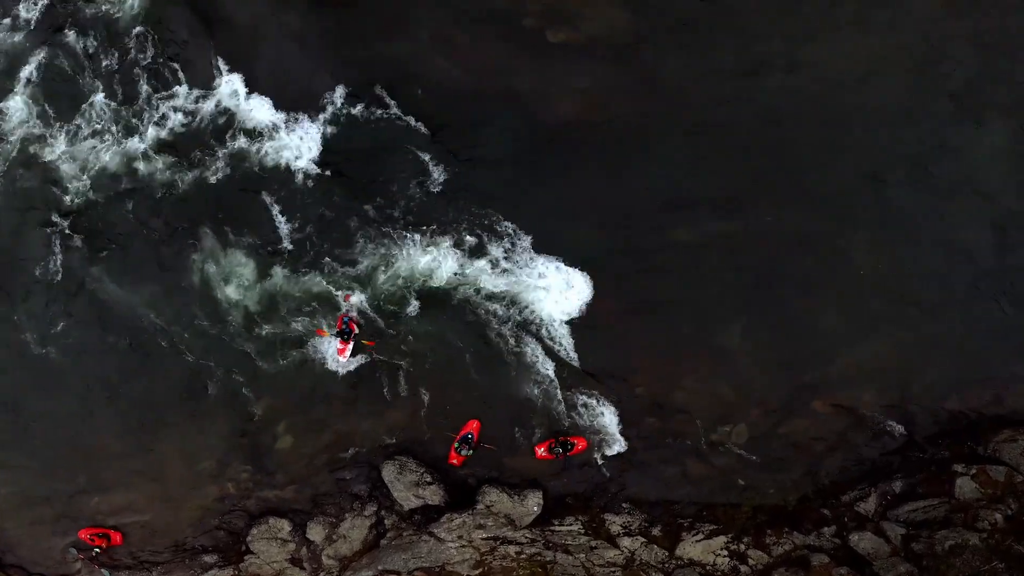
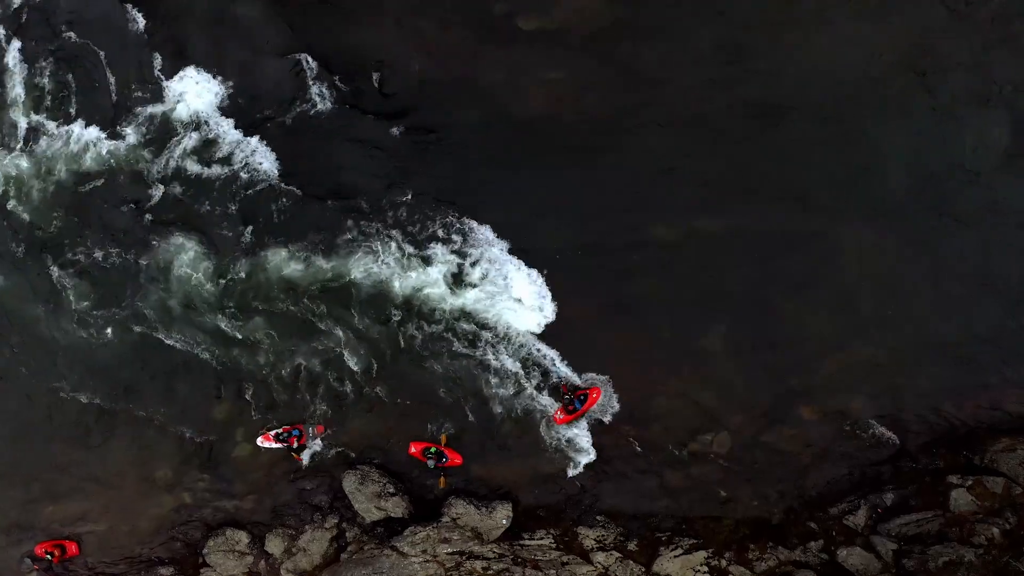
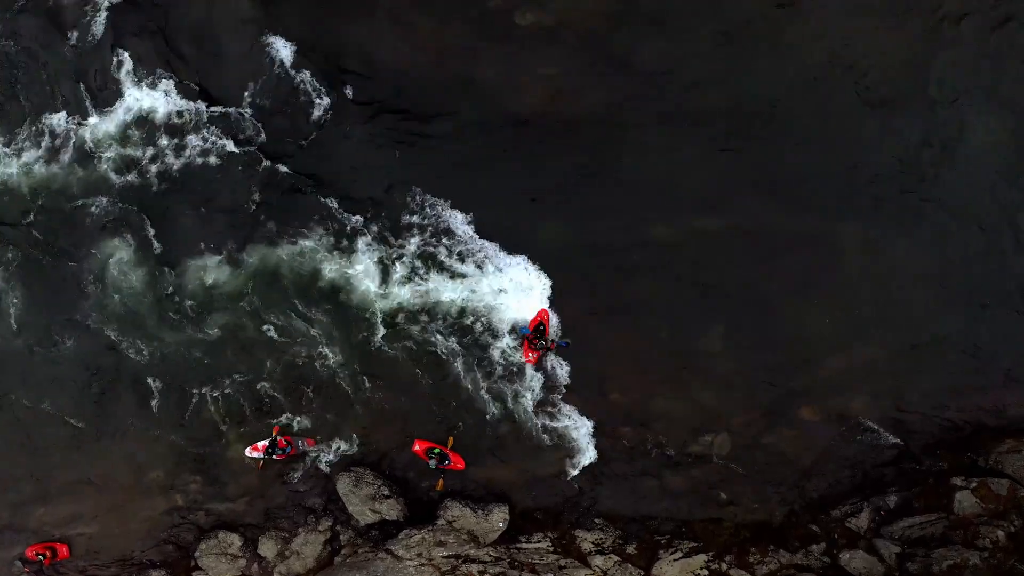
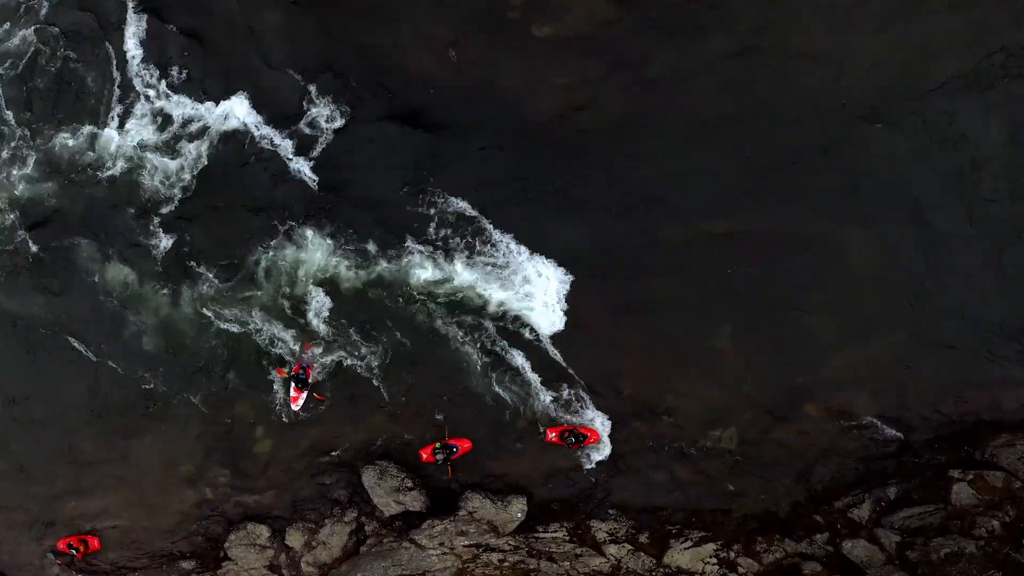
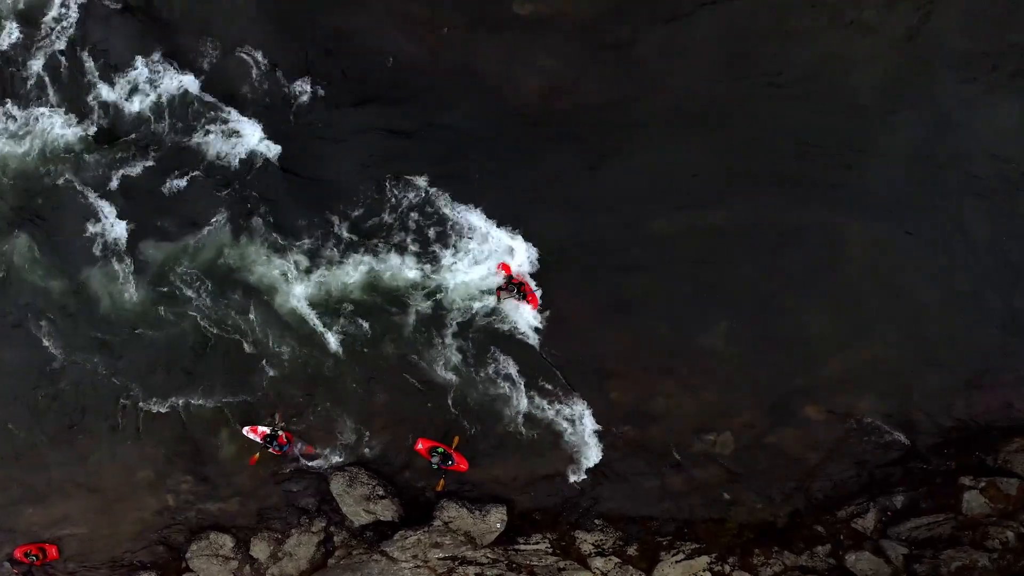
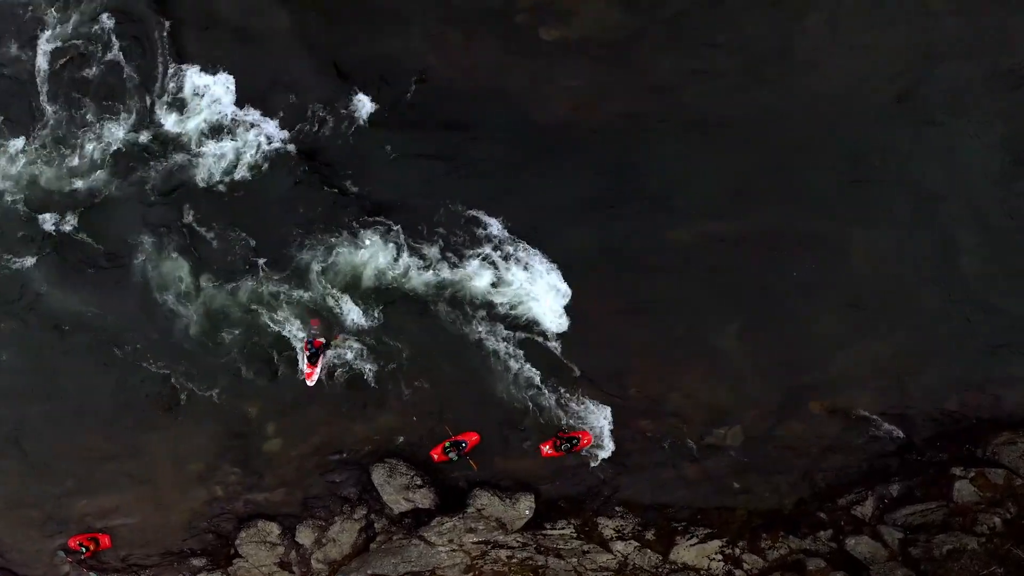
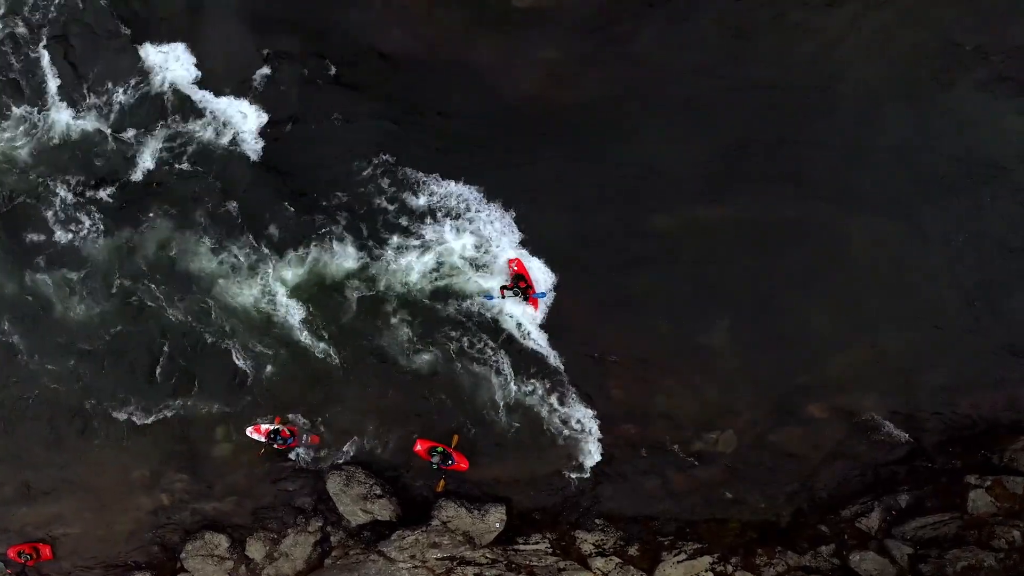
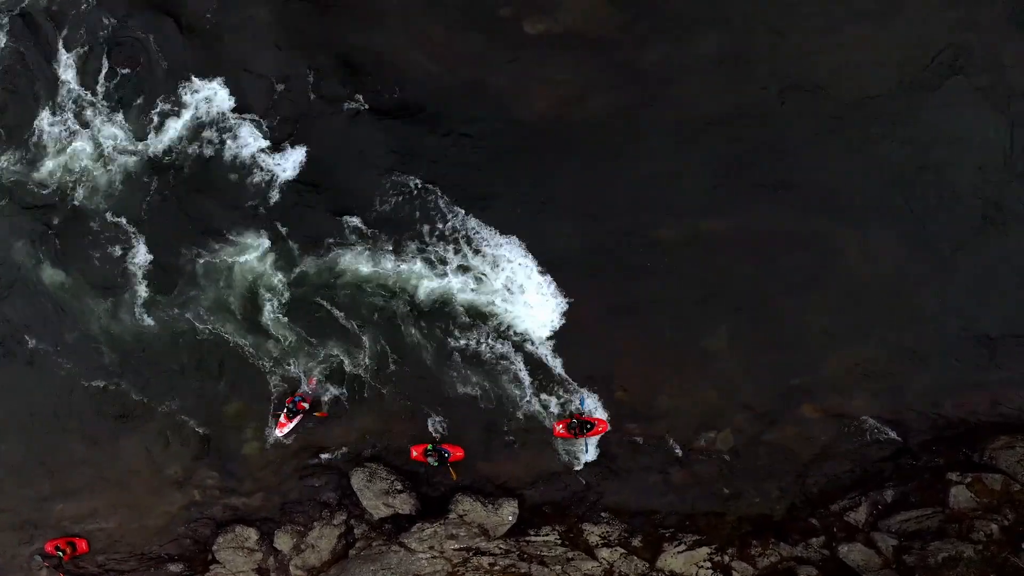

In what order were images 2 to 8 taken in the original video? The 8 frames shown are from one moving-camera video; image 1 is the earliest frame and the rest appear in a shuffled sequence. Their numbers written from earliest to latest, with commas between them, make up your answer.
6, 4, 8, 2, 3, 5, 7
